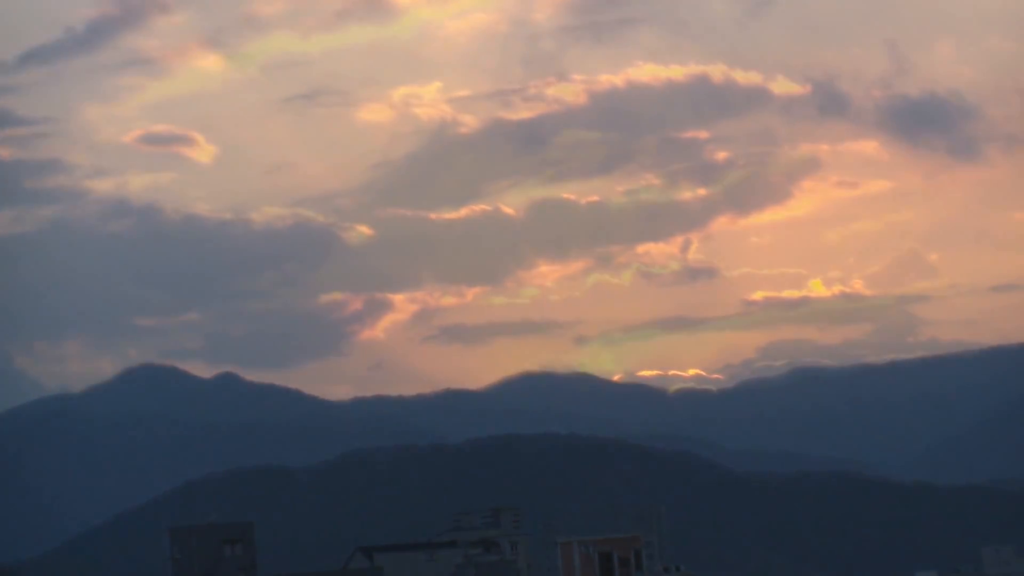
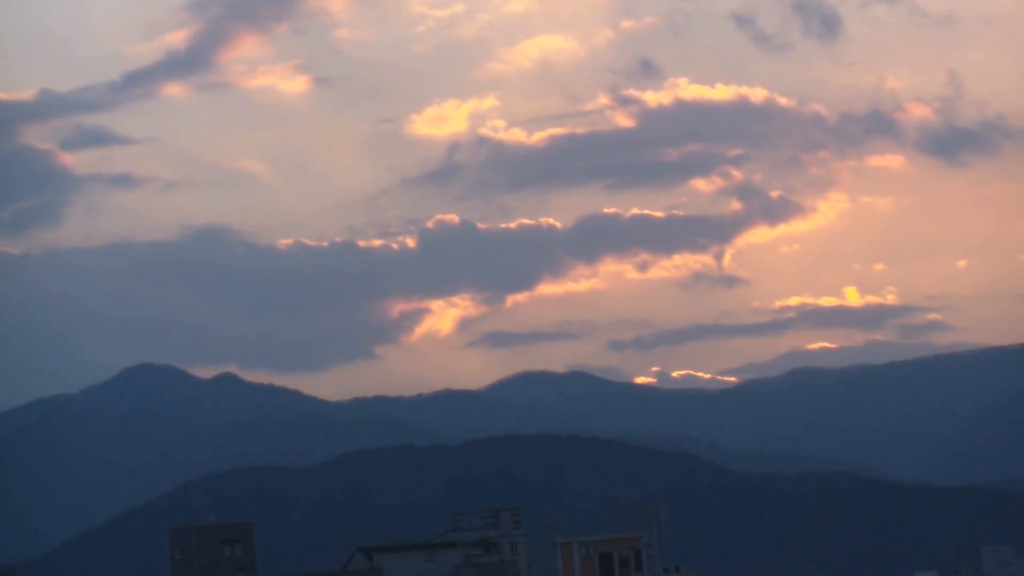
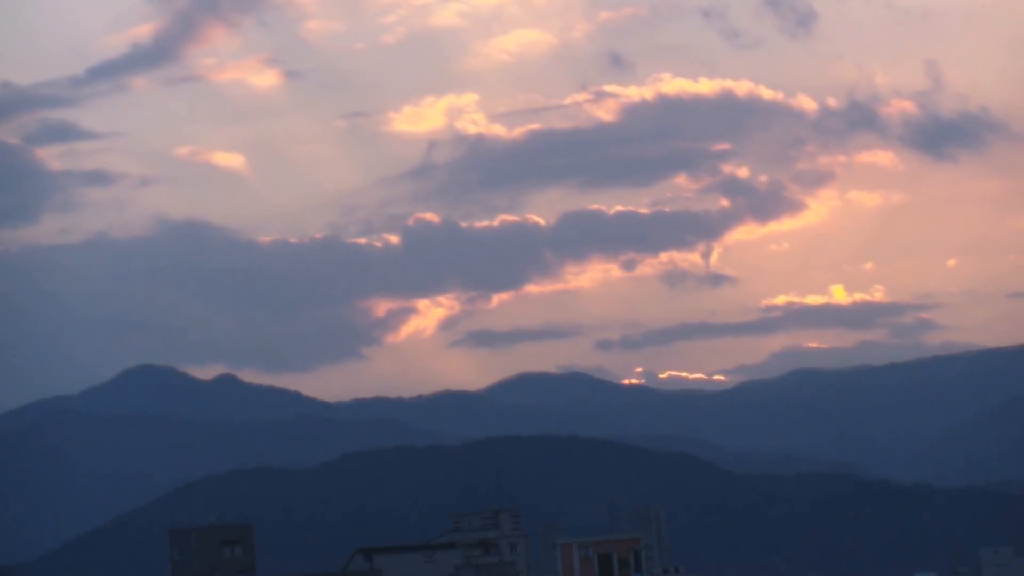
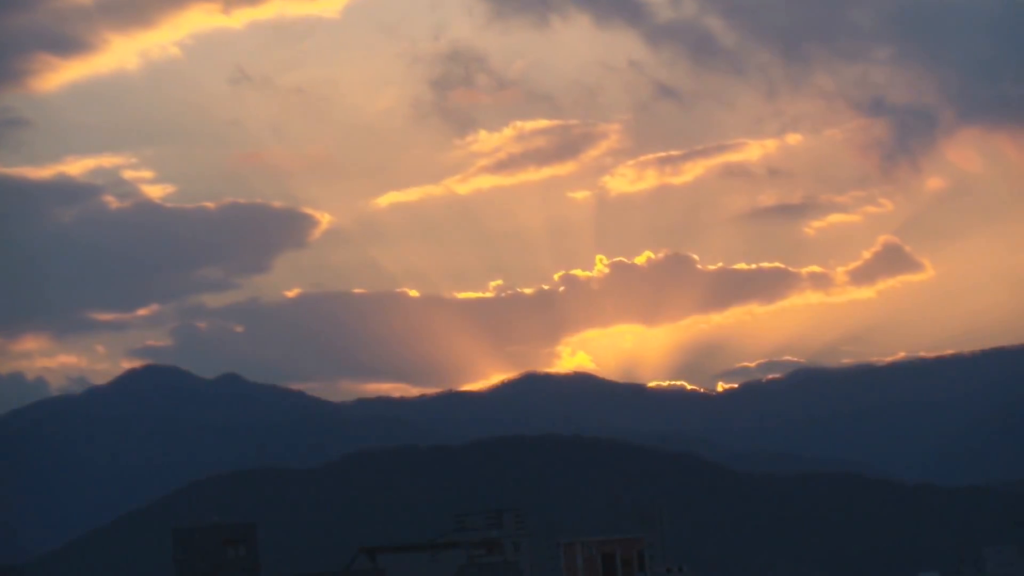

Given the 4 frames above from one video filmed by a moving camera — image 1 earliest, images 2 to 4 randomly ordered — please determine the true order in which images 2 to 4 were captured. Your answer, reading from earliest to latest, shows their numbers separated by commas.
4, 2, 3
